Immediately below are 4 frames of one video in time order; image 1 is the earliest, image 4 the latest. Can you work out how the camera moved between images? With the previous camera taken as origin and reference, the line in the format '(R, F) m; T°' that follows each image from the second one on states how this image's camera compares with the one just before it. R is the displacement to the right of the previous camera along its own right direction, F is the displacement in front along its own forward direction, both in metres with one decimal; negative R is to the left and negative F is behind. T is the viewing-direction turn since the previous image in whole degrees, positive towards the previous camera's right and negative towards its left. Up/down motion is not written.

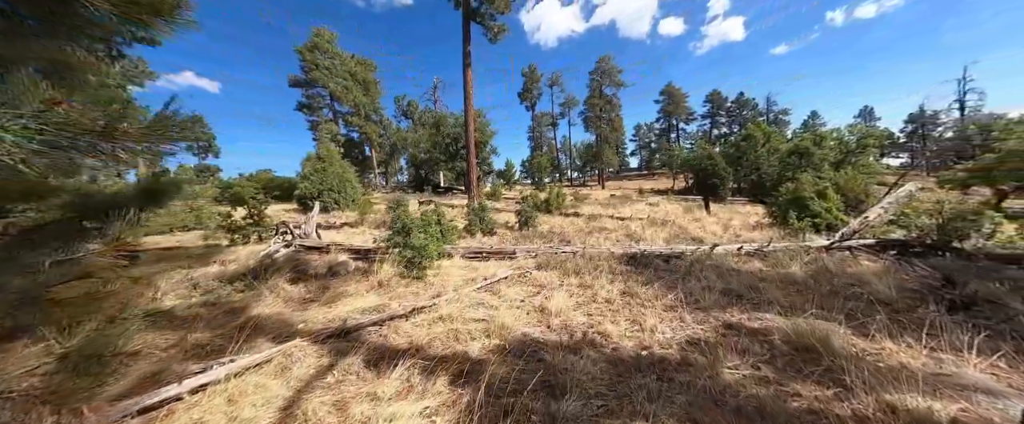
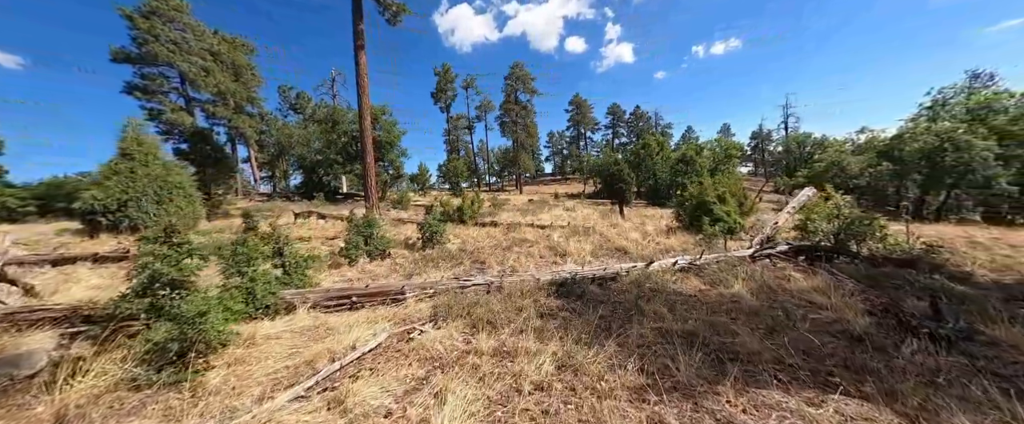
(+0.4, +1.6) m; +14°
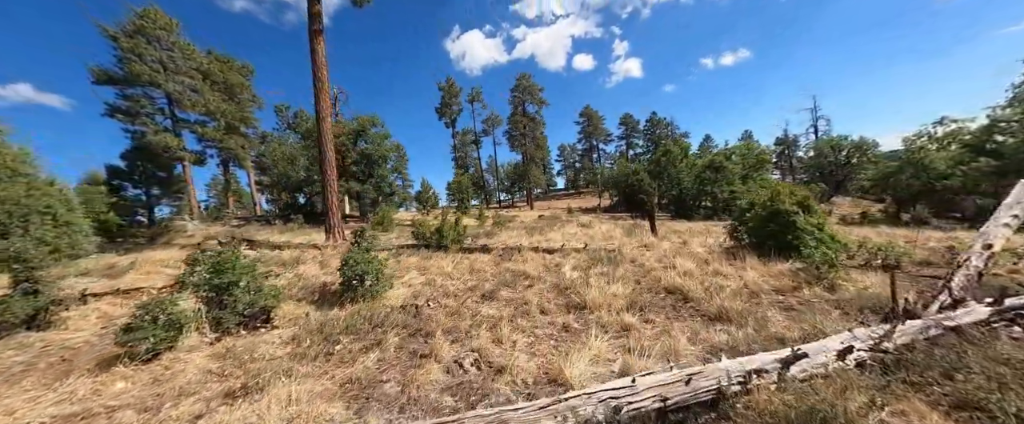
(+0.5, +3.1) m; -2°
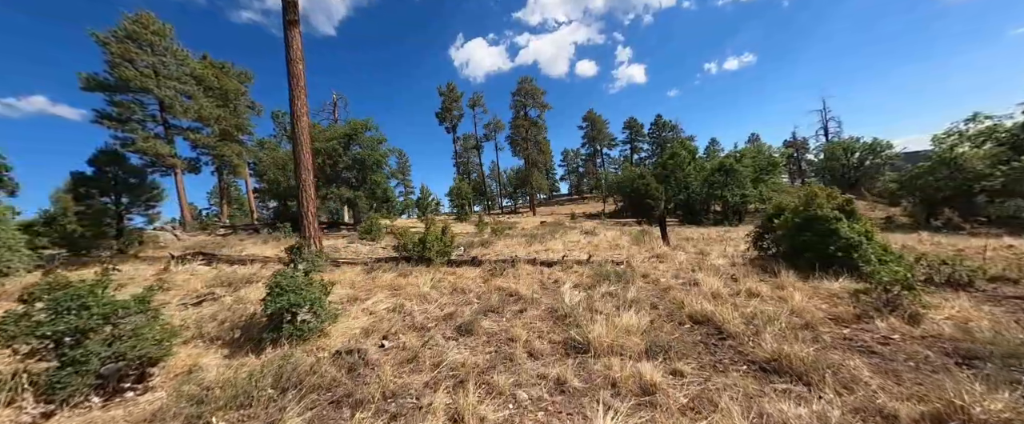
(+0.3, +1.1) m; -1°
